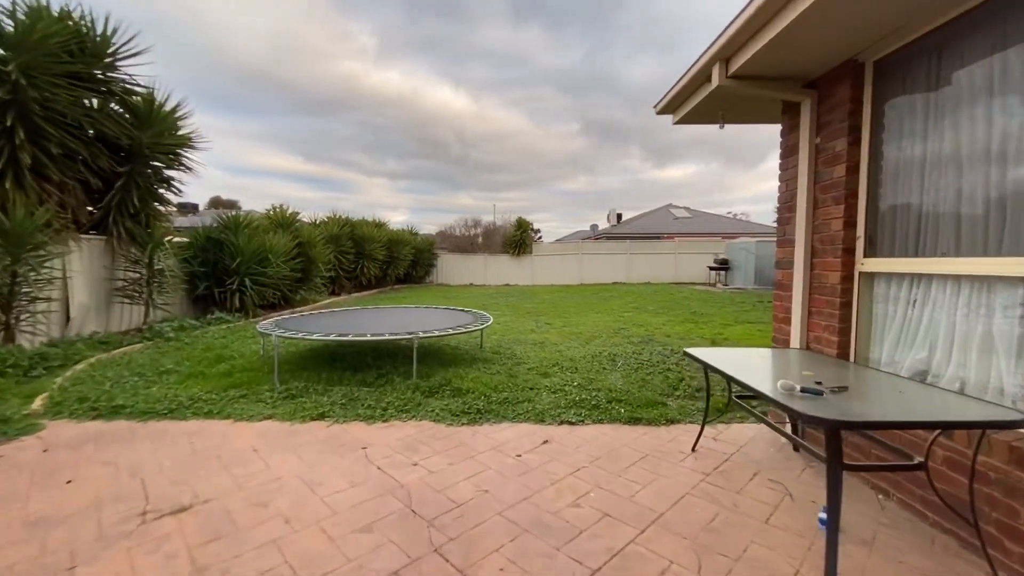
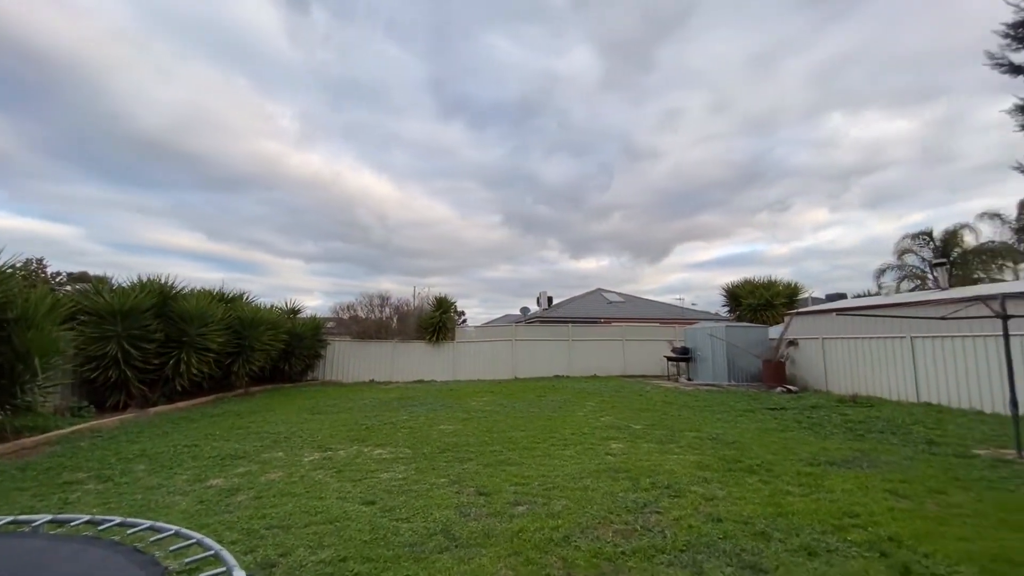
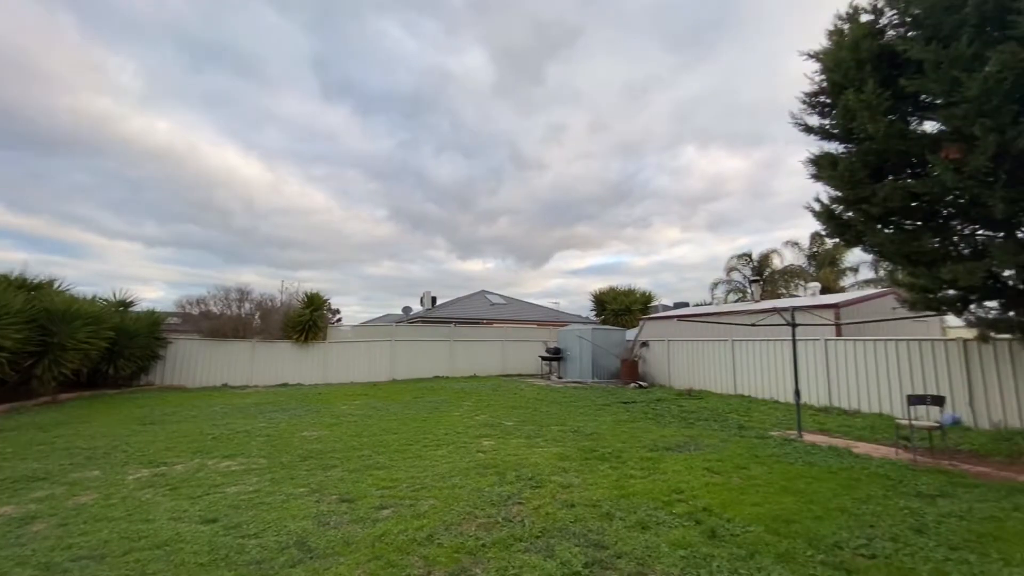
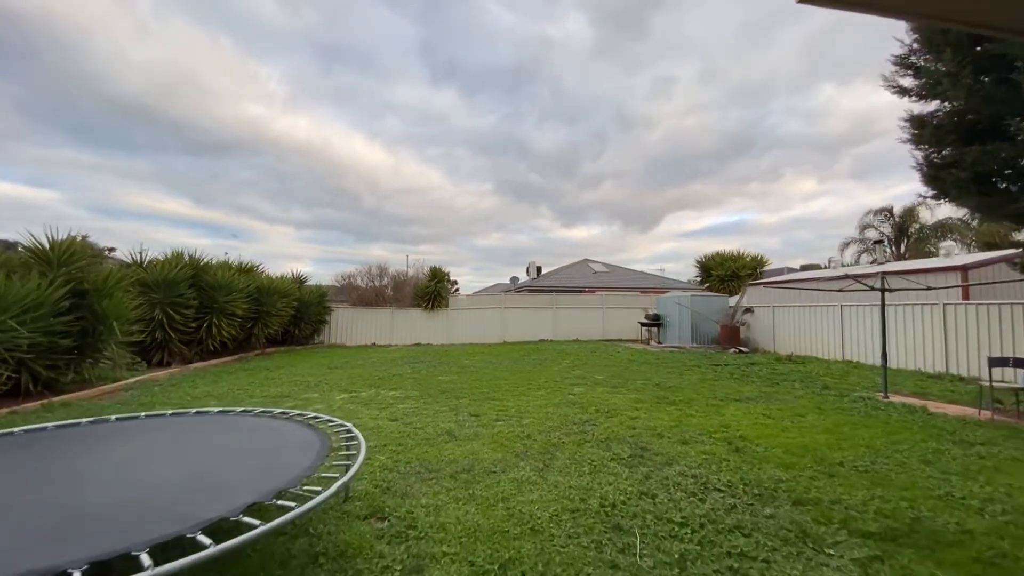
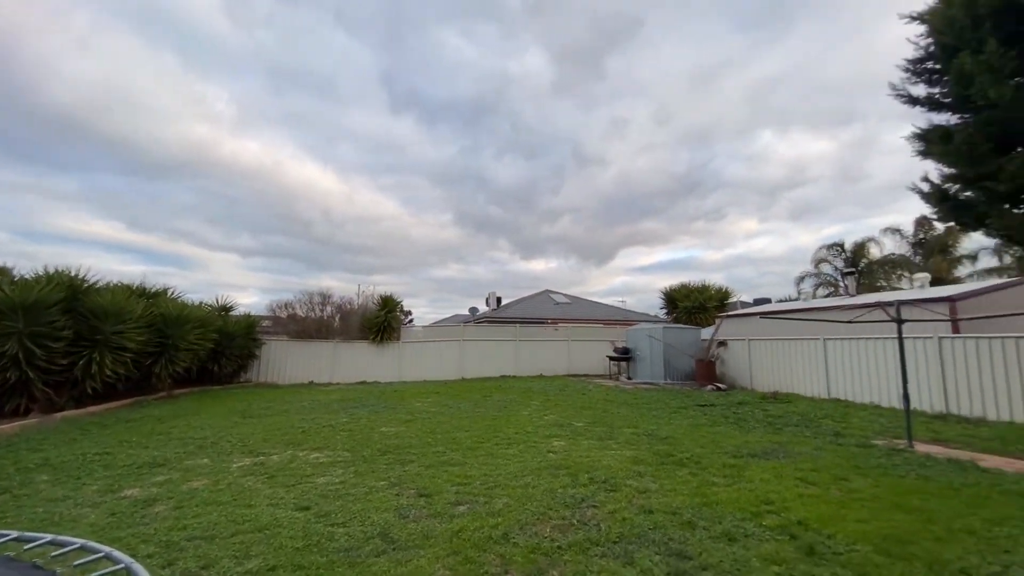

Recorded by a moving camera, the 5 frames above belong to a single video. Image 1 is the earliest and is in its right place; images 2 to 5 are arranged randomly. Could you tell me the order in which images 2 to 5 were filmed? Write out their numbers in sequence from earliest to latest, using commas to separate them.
4, 2, 5, 3
